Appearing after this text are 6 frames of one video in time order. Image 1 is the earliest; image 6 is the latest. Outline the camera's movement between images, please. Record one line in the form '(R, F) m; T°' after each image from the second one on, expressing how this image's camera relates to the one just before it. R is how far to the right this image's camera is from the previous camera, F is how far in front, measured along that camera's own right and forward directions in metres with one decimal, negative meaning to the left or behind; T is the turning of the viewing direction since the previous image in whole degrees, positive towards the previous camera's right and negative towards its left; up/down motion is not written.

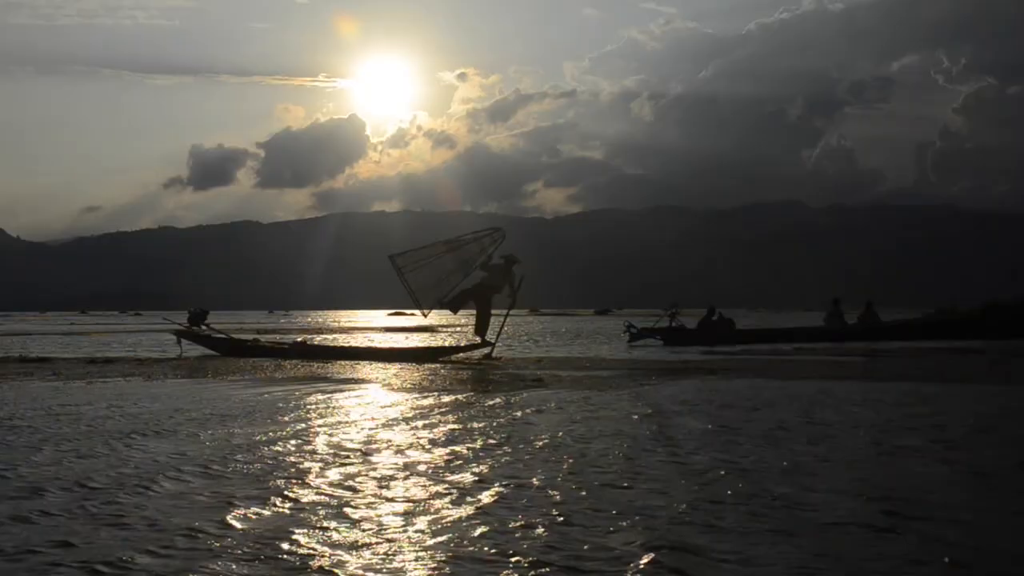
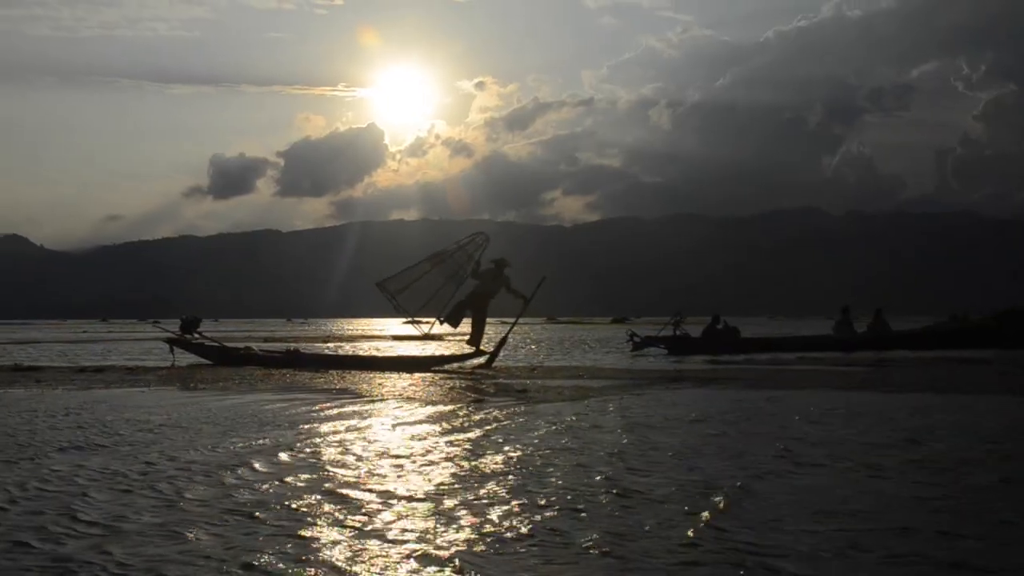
(+0.7, +0.2) m; -1°
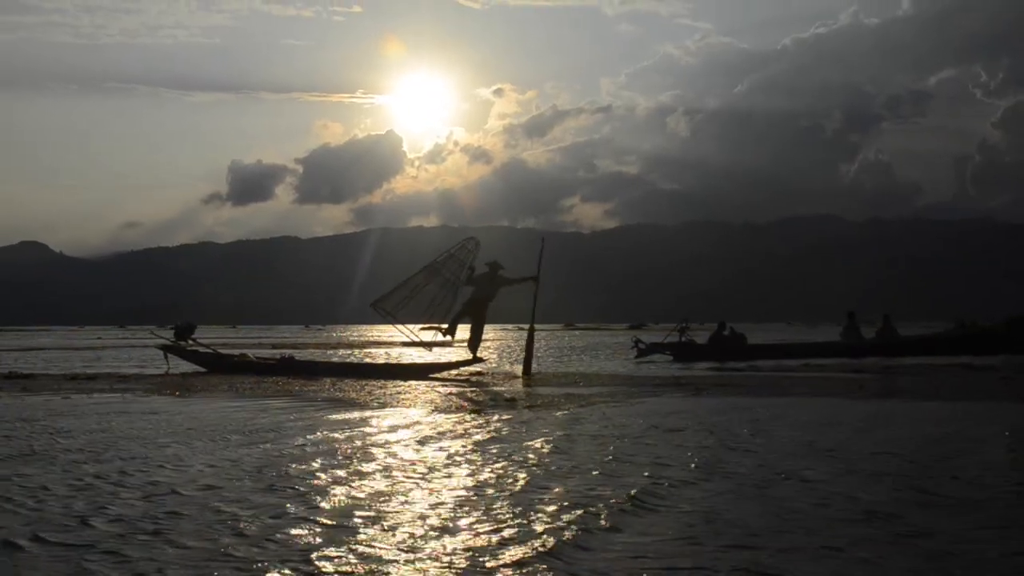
(+0.4, +0.4) m; -1°
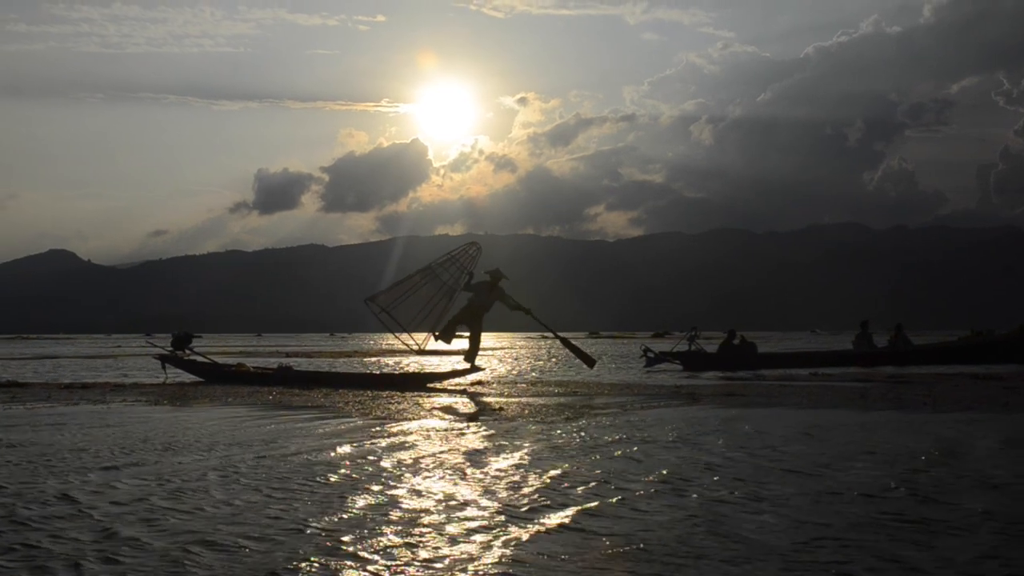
(+0.5, +0.1) m; -1°
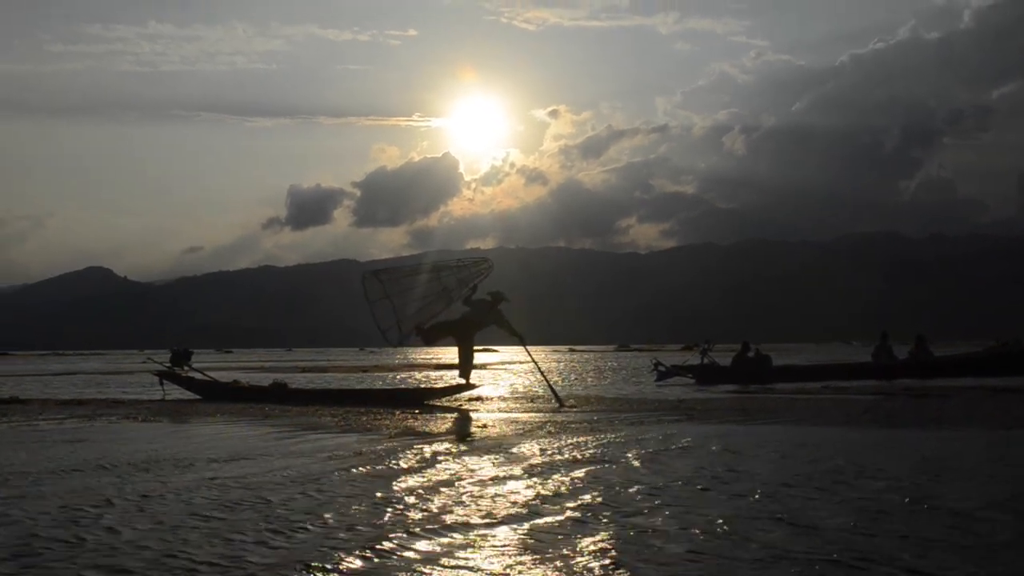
(+0.9, +0.4) m; -1°
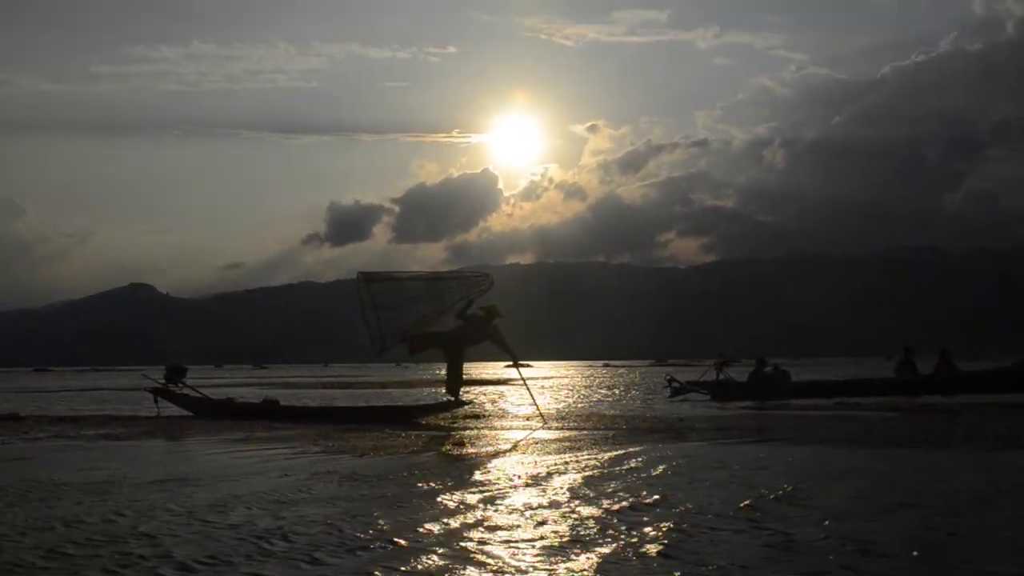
(+1.1, +0.4) m; -2°
